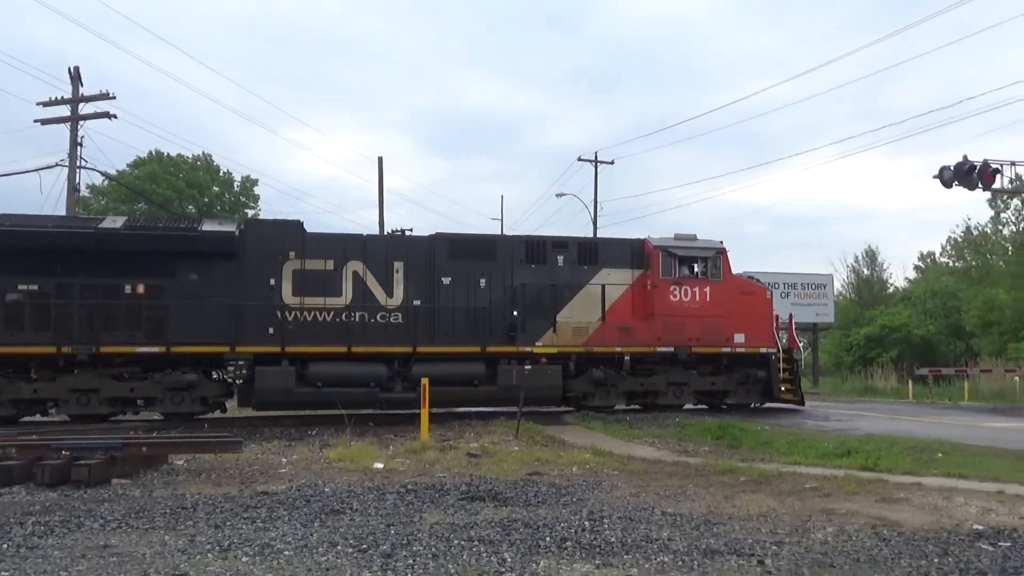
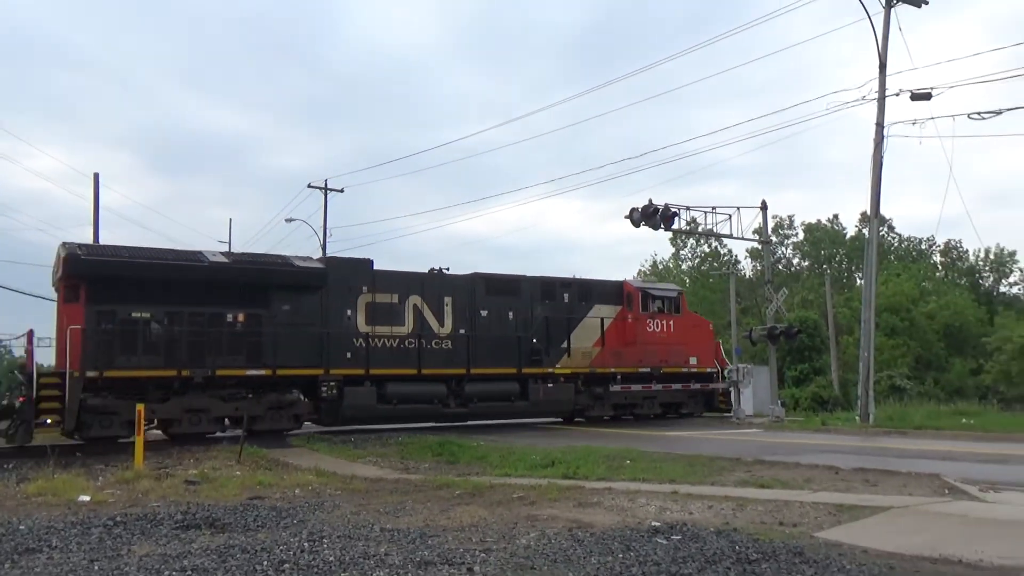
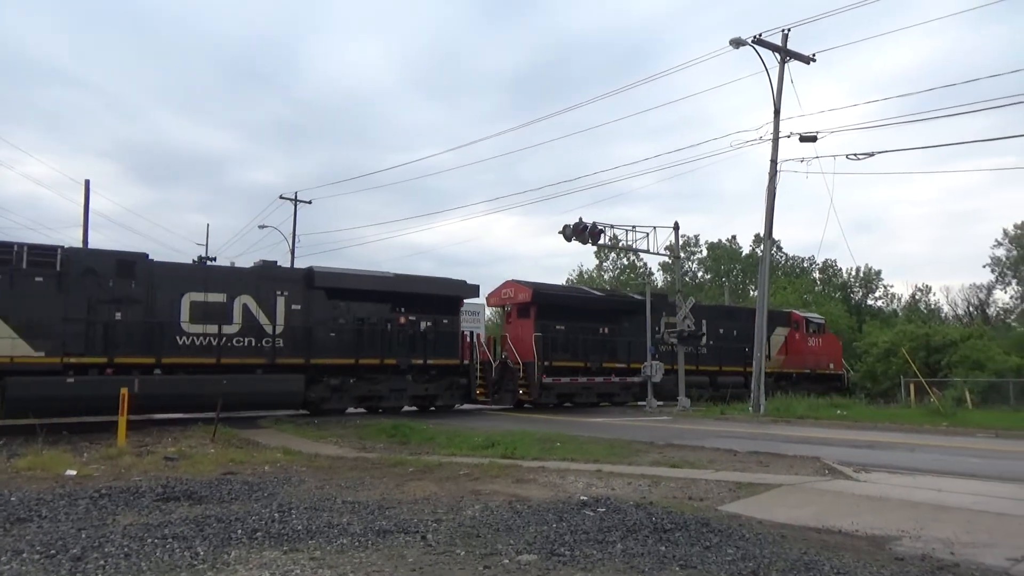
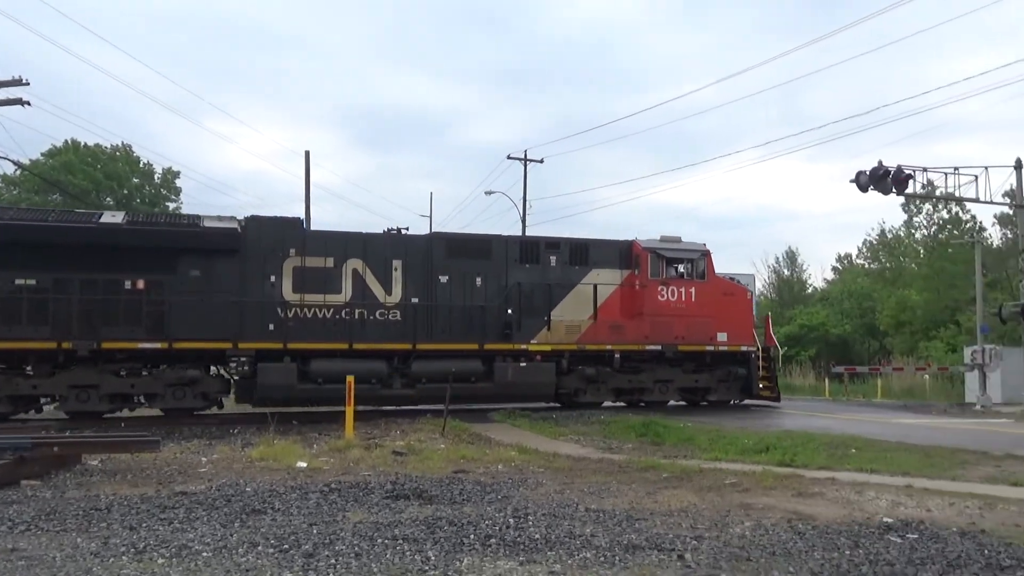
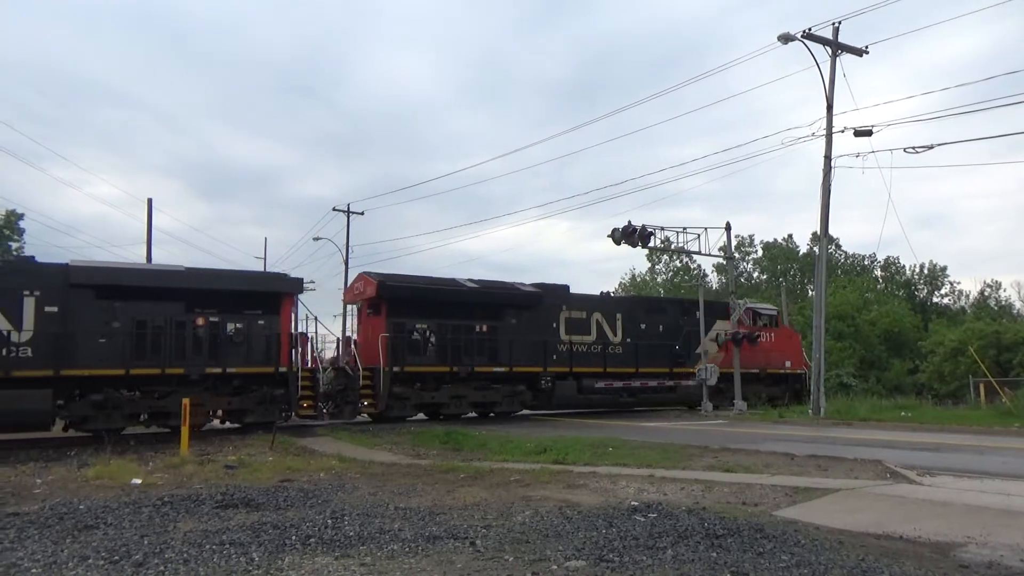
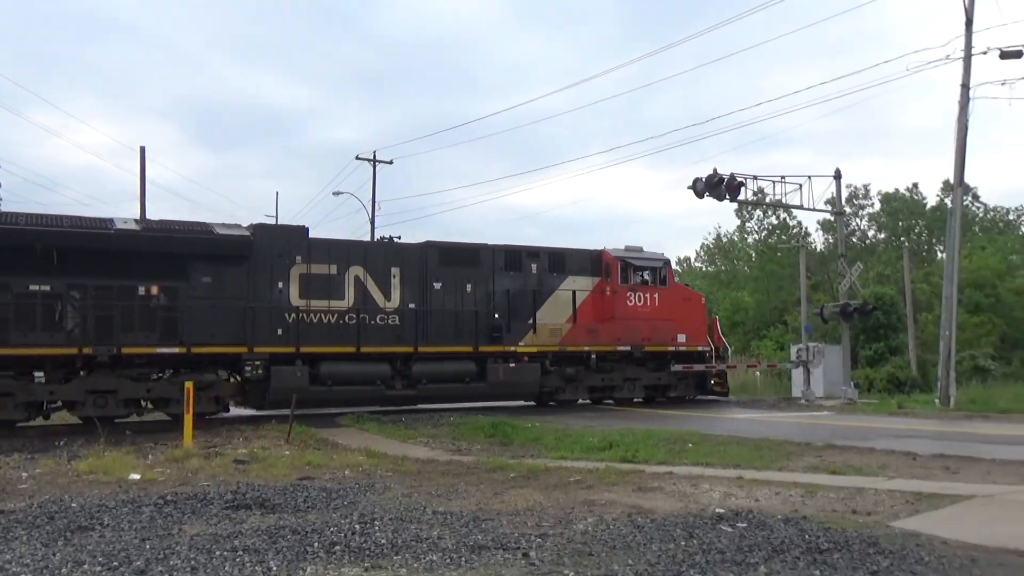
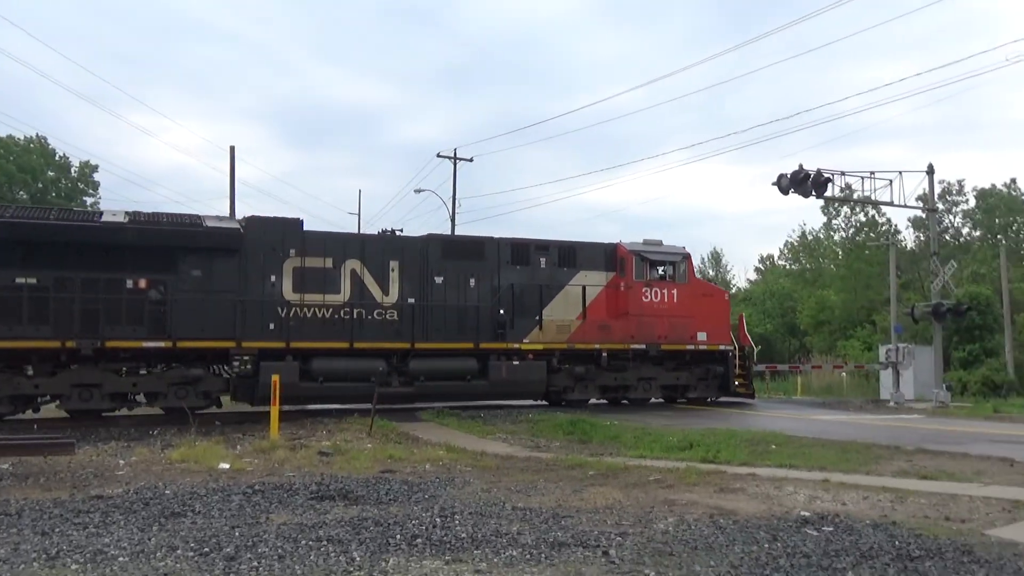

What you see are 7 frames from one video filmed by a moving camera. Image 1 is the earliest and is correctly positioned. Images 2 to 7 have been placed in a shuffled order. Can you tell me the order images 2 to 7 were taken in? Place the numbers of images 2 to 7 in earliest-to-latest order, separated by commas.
4, 7, 6, 2, 5, 3
